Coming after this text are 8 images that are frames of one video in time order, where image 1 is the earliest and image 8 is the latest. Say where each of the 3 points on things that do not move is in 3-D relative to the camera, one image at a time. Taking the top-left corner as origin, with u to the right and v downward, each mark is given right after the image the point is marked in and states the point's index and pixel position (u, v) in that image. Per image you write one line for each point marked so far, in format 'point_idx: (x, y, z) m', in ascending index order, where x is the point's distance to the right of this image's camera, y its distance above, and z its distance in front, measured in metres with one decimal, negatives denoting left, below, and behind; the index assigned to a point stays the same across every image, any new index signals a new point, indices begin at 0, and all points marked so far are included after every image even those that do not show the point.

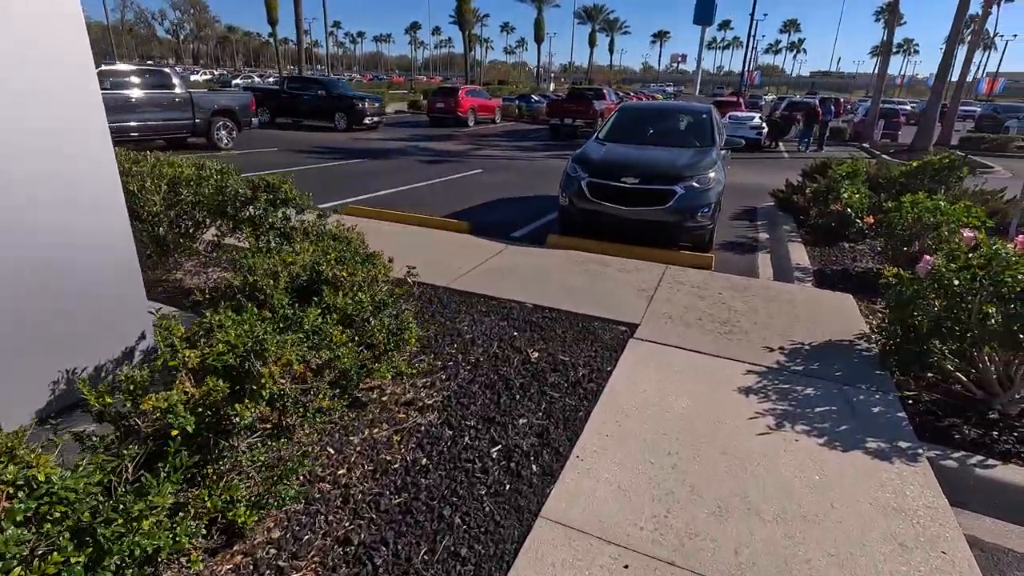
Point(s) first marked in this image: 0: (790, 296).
0: (+2.7, -0.1, +5.2) m
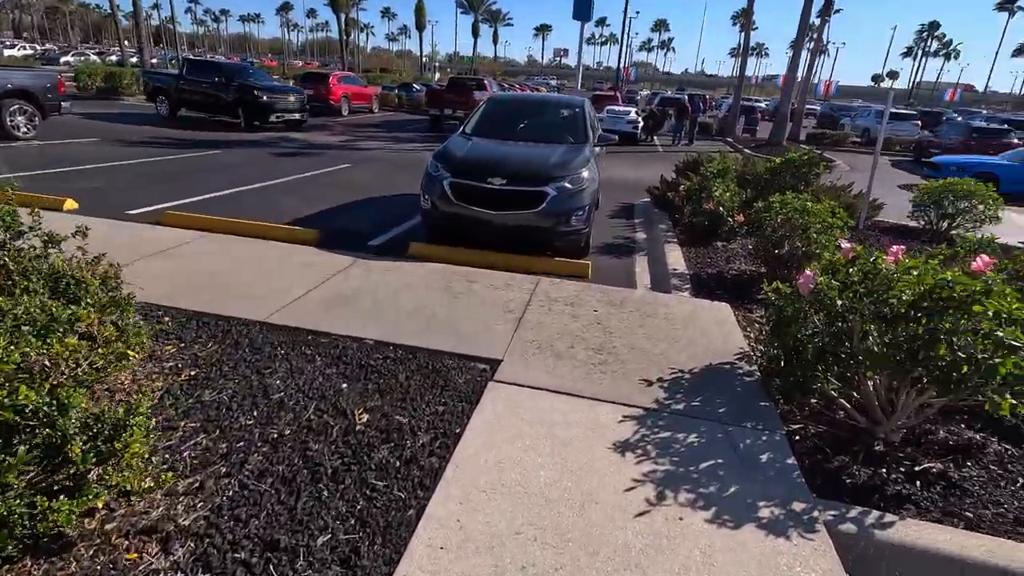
0: (+1.4, -0.2, +4.8) m
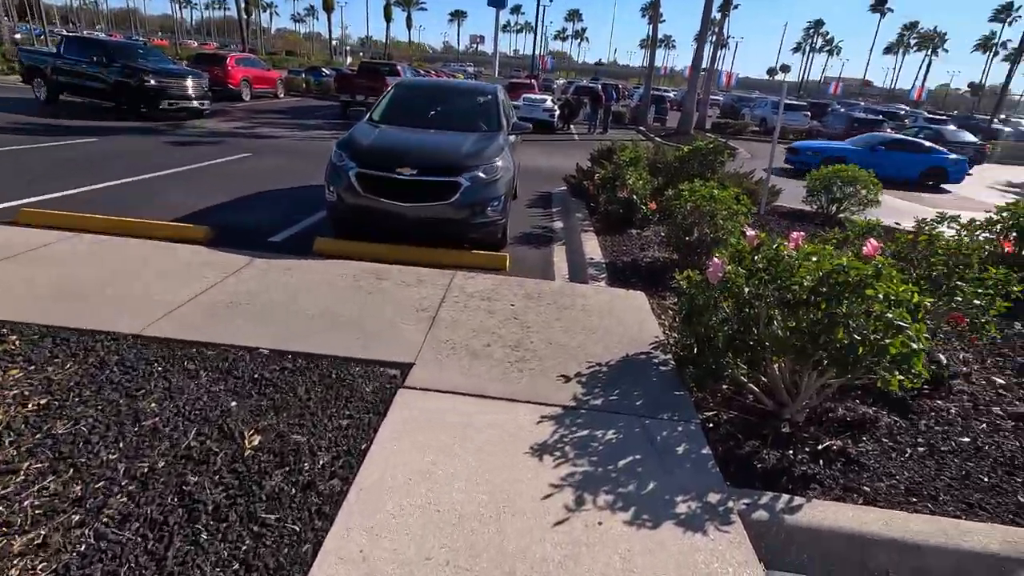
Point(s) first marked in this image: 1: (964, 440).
0: (+0.6, -0.1, +4.7) m
1: (+2.9, -1.0, +3.4) m
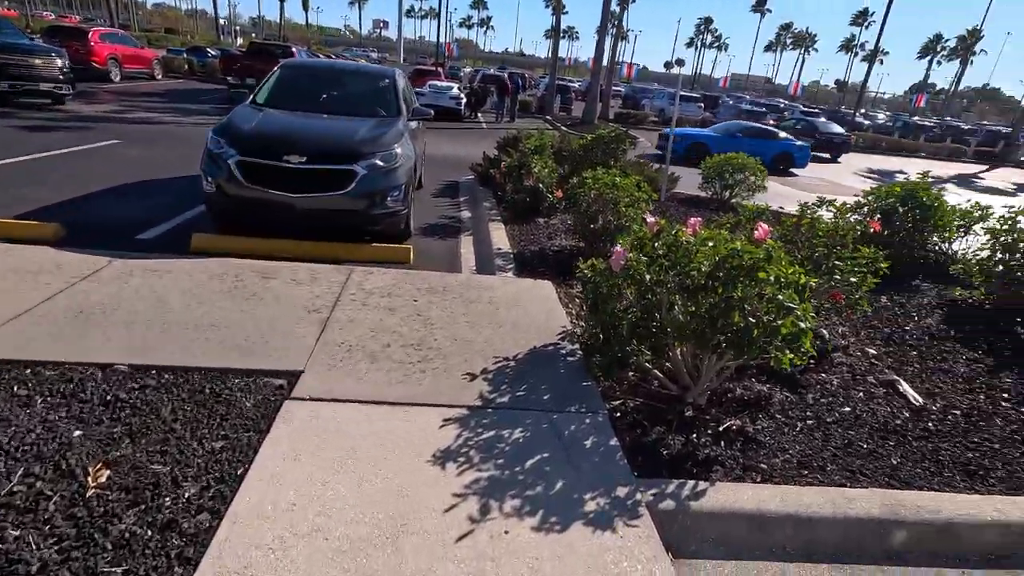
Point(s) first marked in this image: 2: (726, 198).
0: (-0.2, 0.0, +4.6) m
1: (+2.3, -0.8, +3.6) m
2: (+4.0, +1.7, +10.0) m
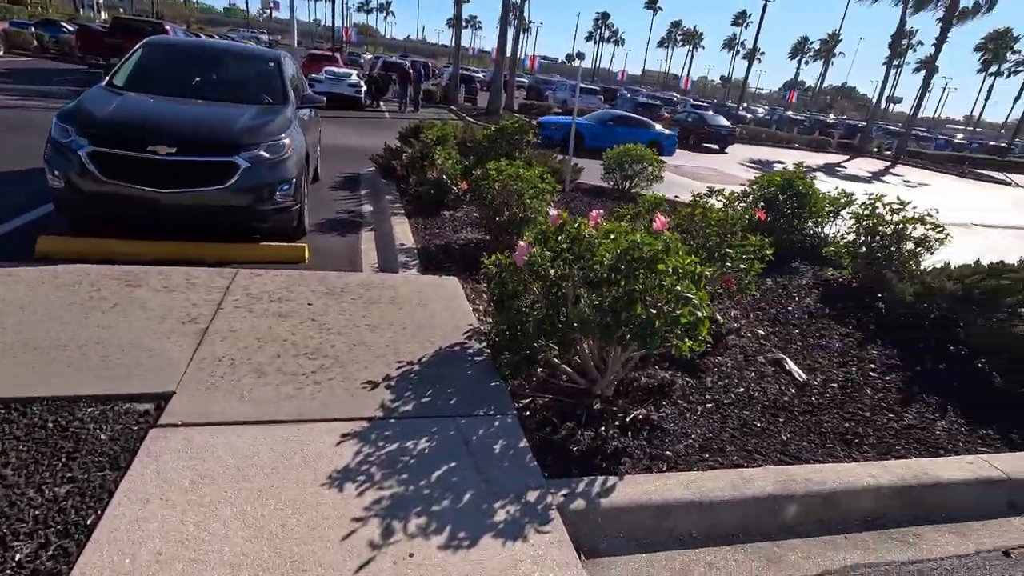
0: (-1.0, 0.0, +4.3) m
1: (+1.6, -0.7, +3.8) m
2: (+2.2, +1.9, +10.4) m
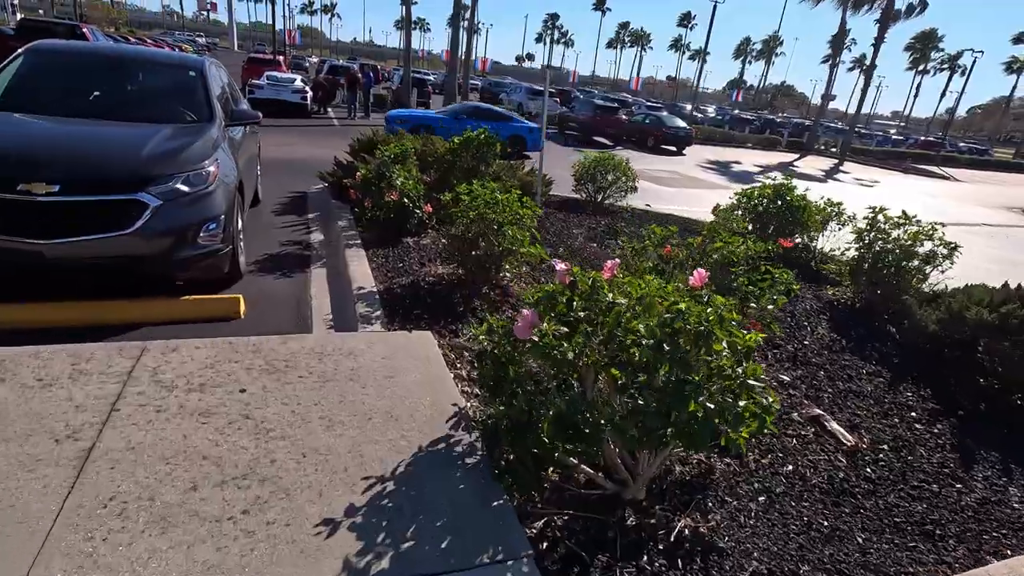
0: (-1.0, -0.5, +3.4) m
1: (+1.6, -1.1, +3.1) m
2: (+1.6, +1.6, +9.7) m
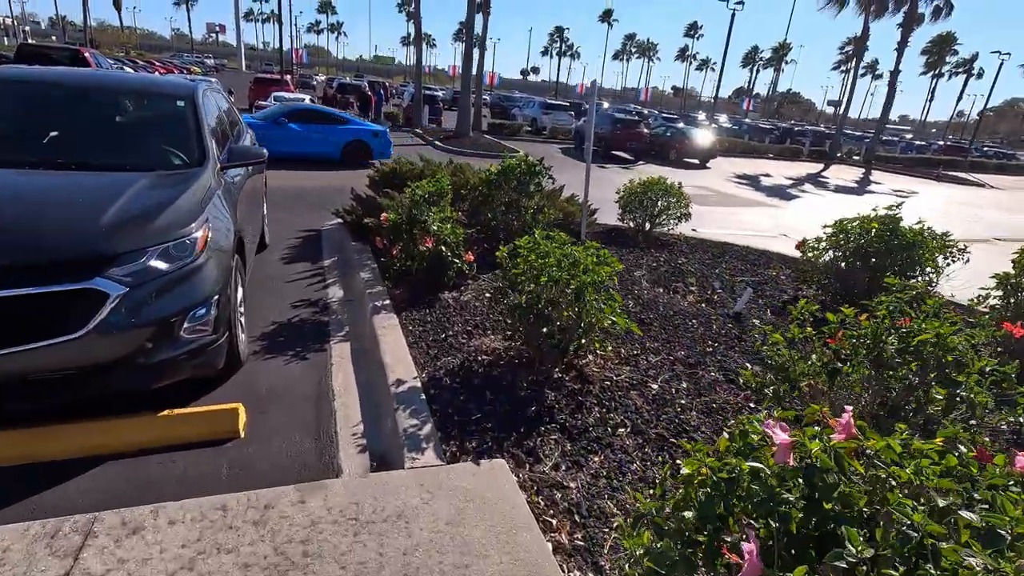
0: (-0.5, -1.1, +2.3) m
1: (+2.2, -1.6, +1.9) m
2: (+2.2, +0.9, +8.6) m
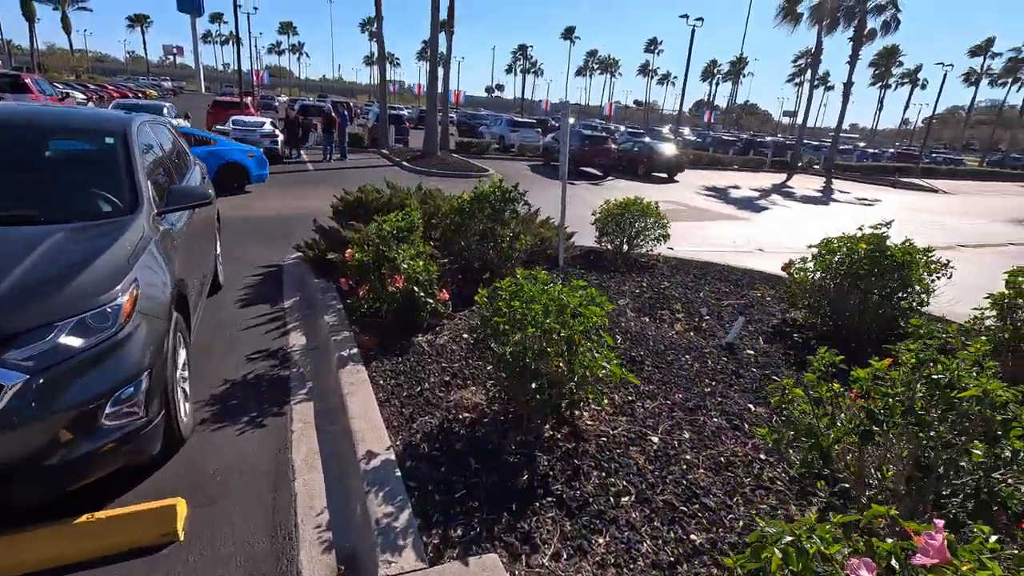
0: (-0.4, -1.3, +1.8) m
1: (+2.2, -1.8, +1.6) m
2: (+1.8, +0.6, +8.3) m
